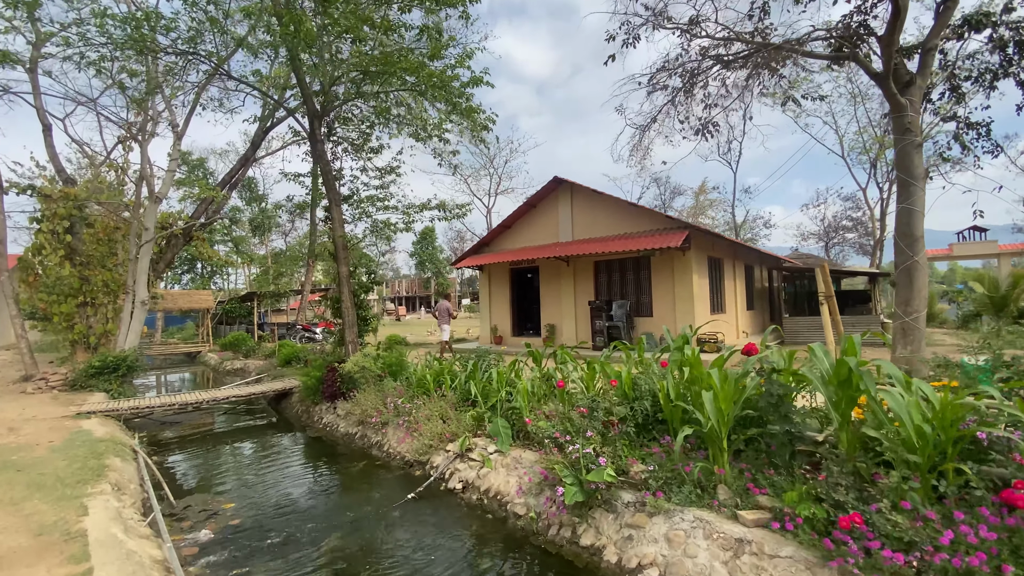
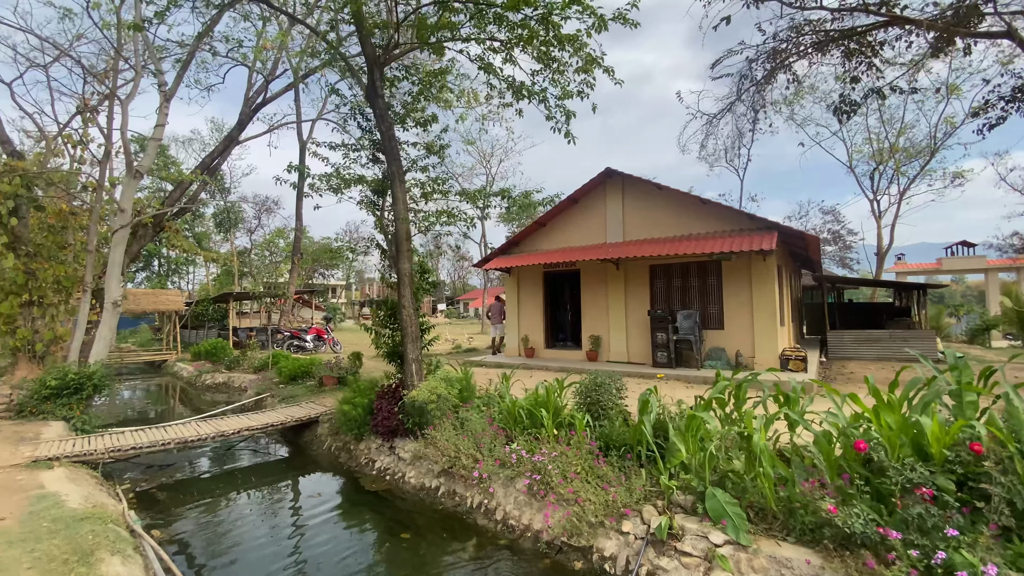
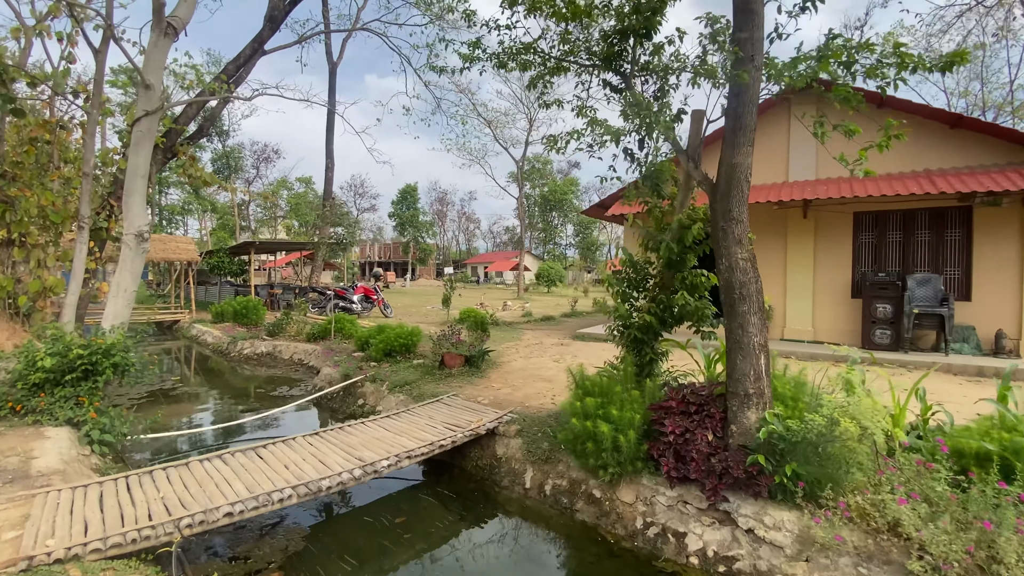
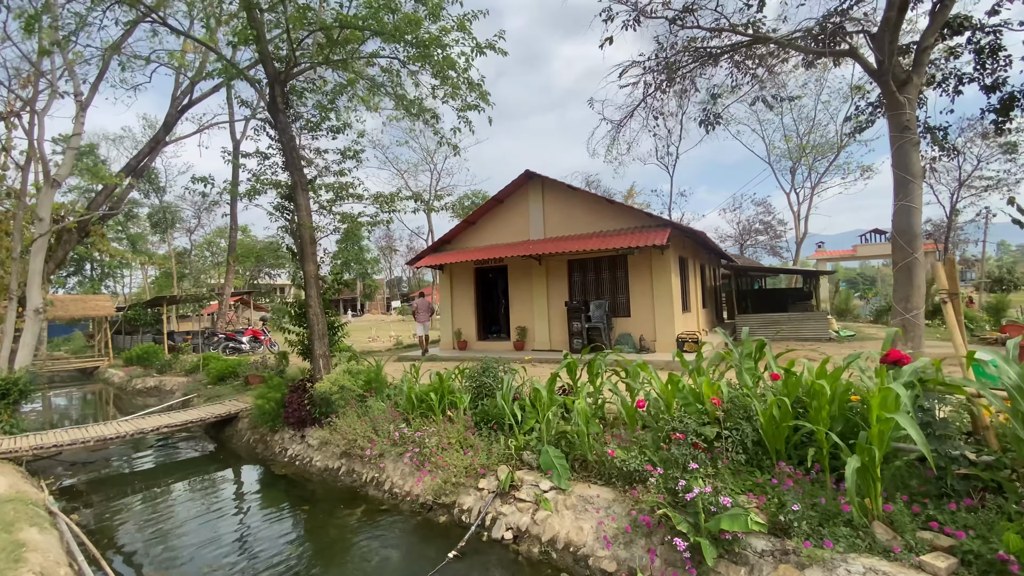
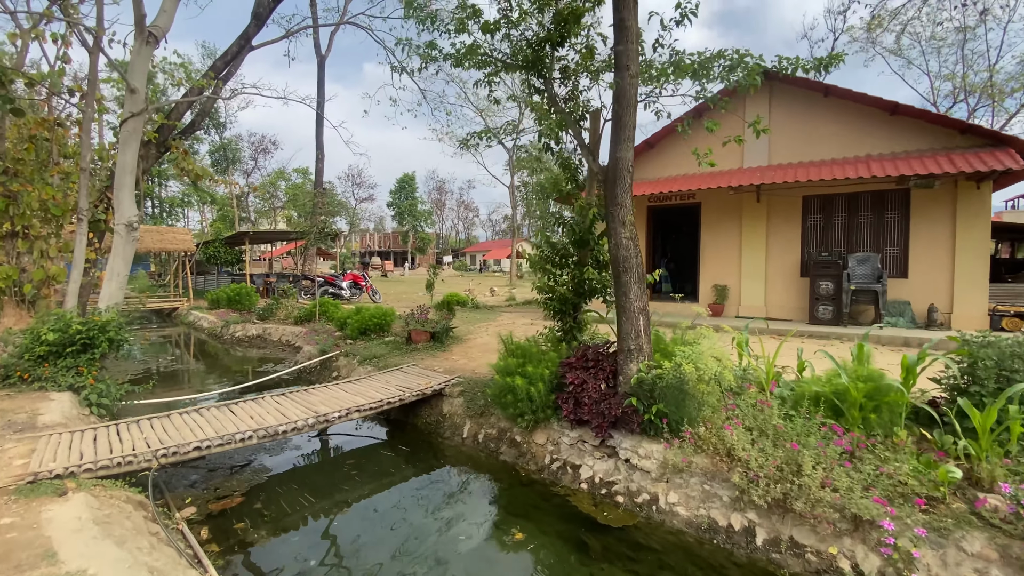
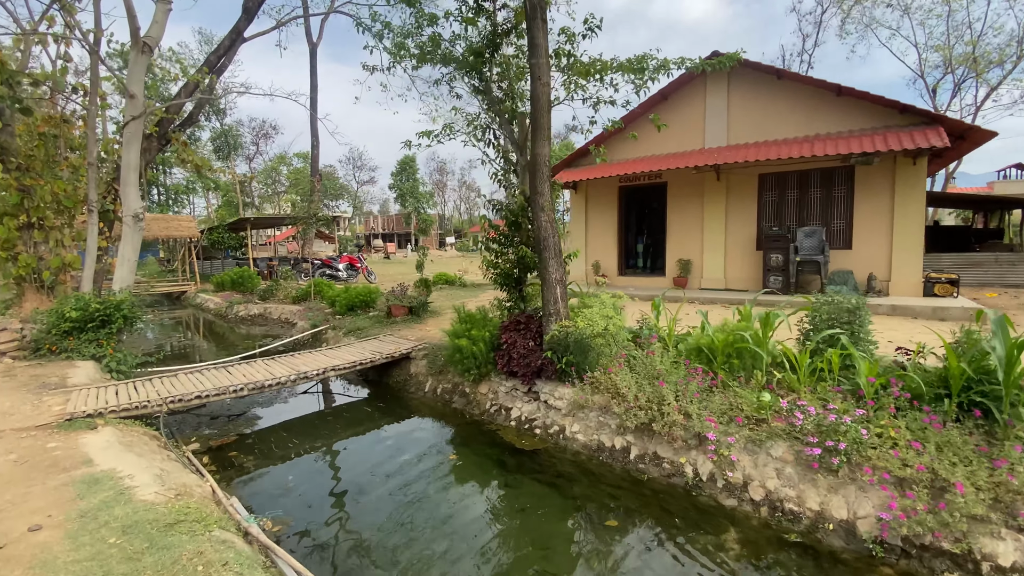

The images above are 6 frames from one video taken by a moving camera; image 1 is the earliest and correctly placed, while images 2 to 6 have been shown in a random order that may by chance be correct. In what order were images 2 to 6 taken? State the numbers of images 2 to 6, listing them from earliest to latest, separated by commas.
4, 2, 6, 5, 3
